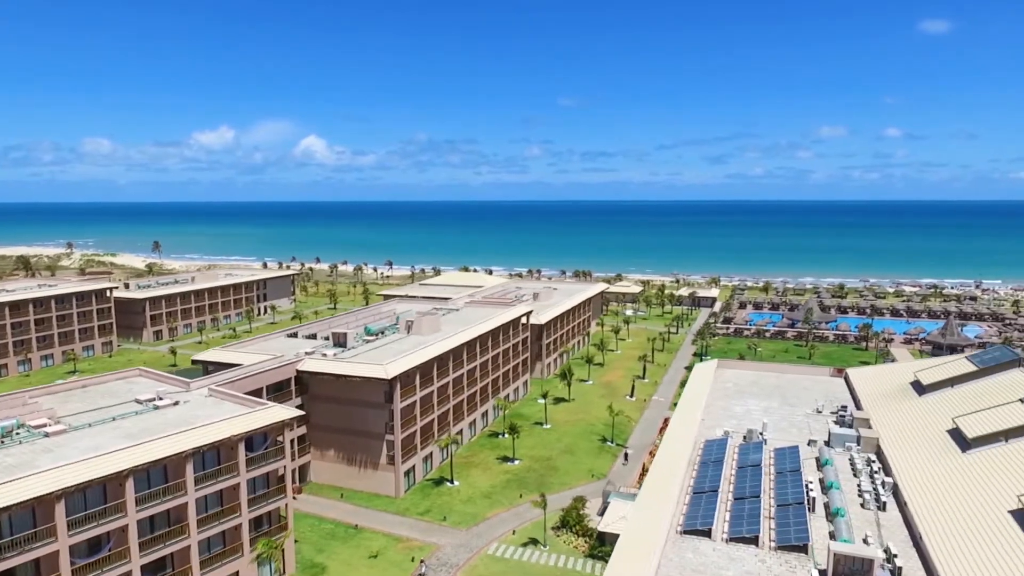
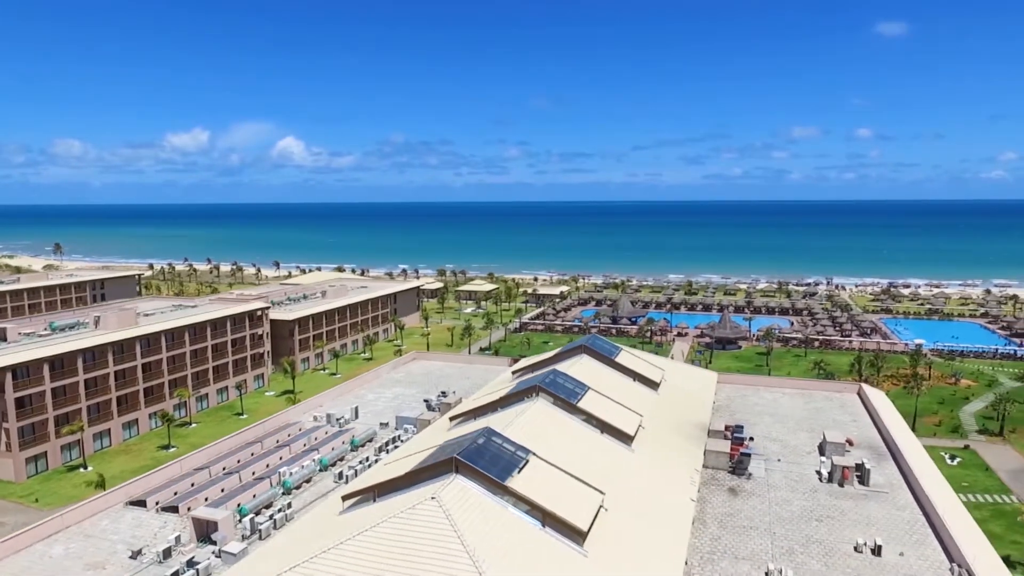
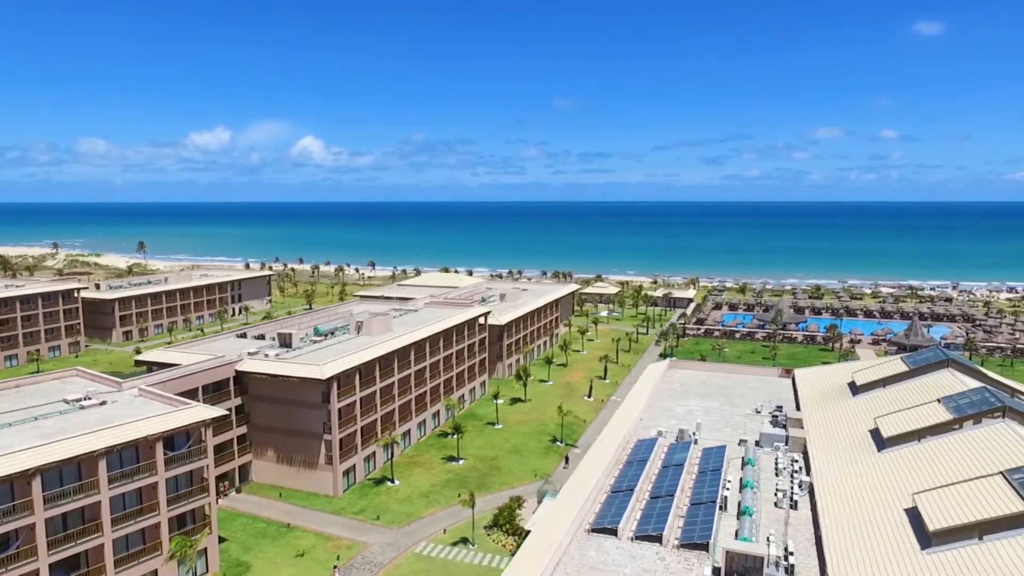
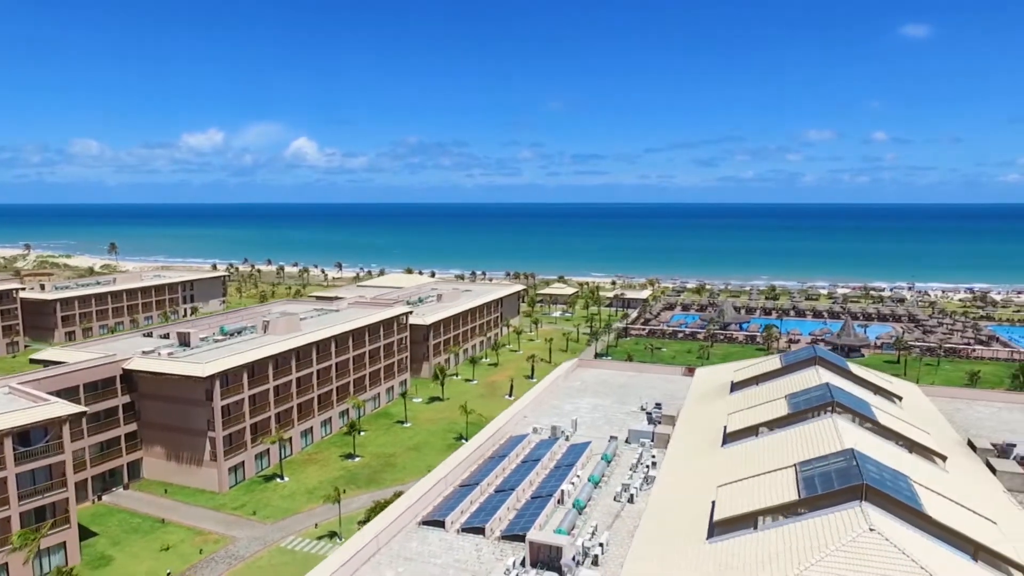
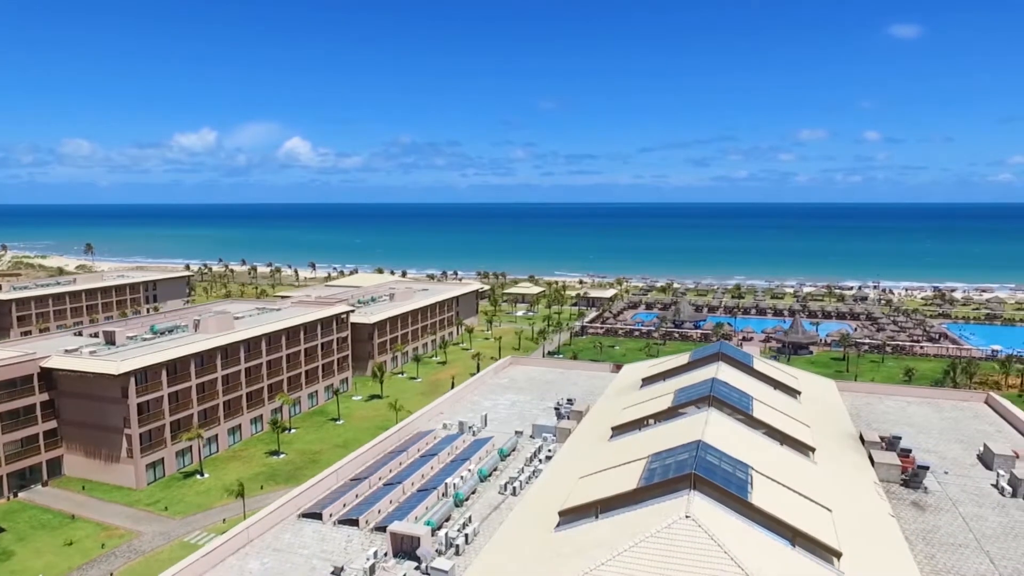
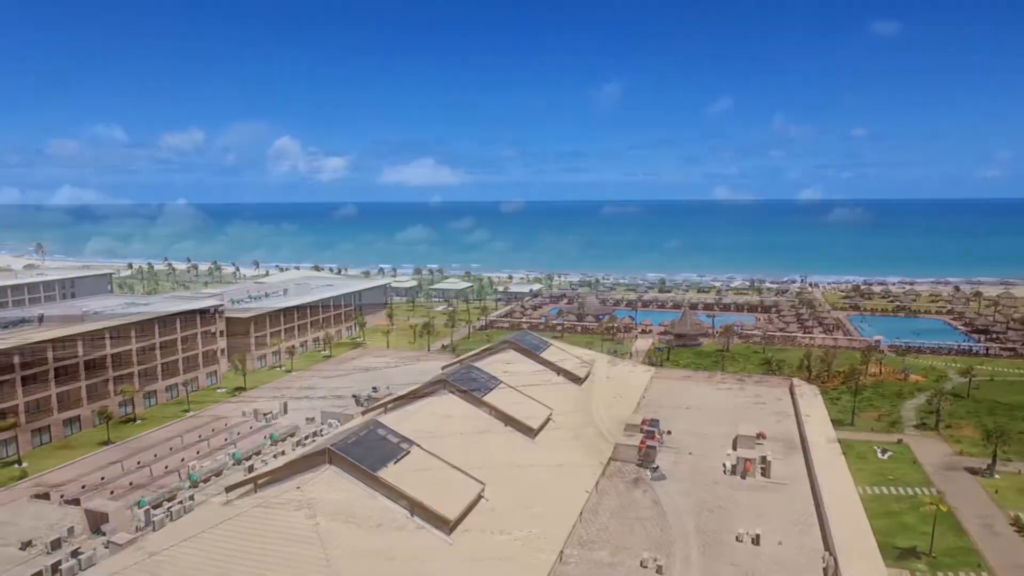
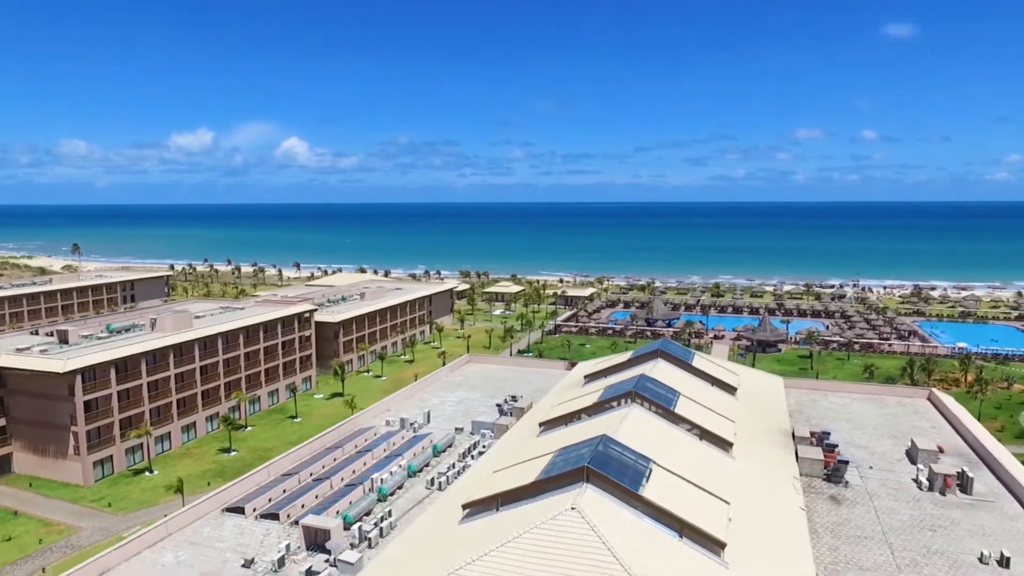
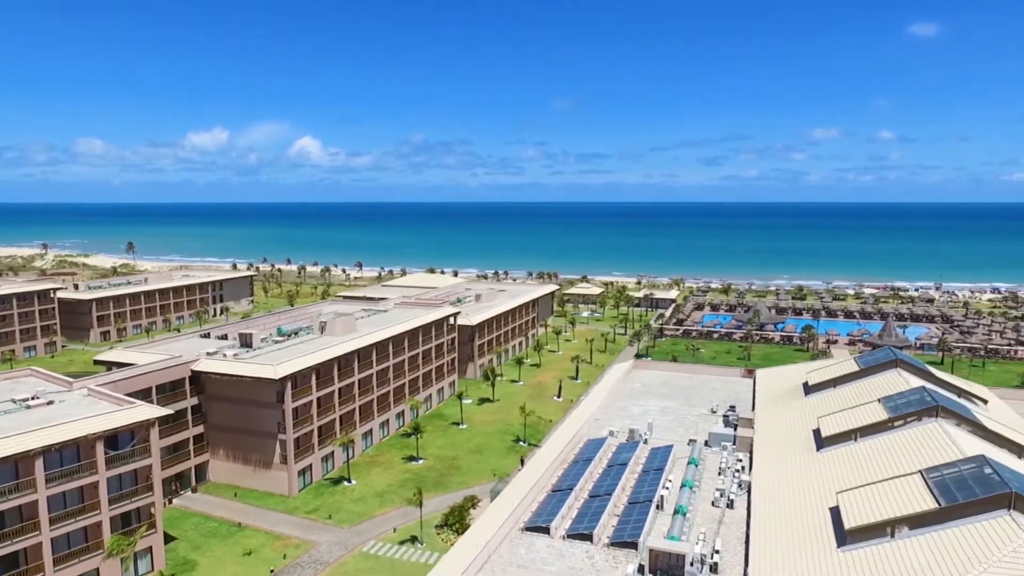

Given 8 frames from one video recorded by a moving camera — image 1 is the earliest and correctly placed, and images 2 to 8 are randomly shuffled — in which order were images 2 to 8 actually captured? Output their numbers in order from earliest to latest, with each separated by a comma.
3, 8, 4, 5, 7, 2, 6
